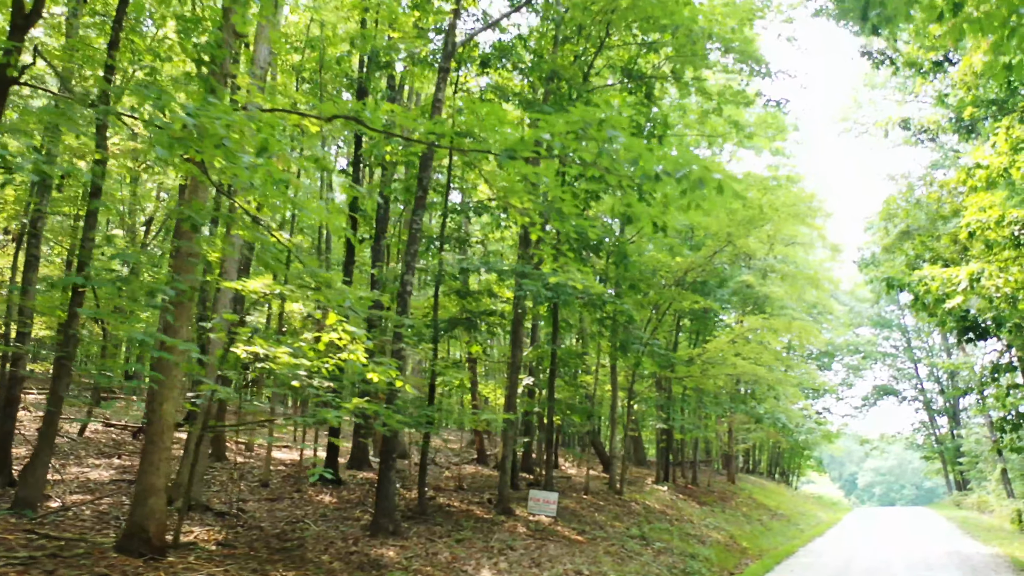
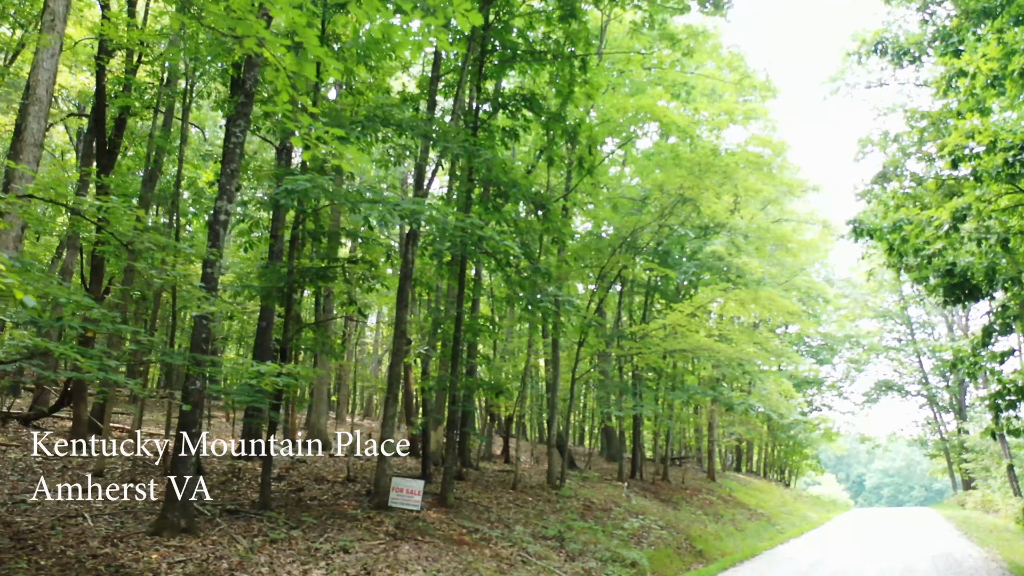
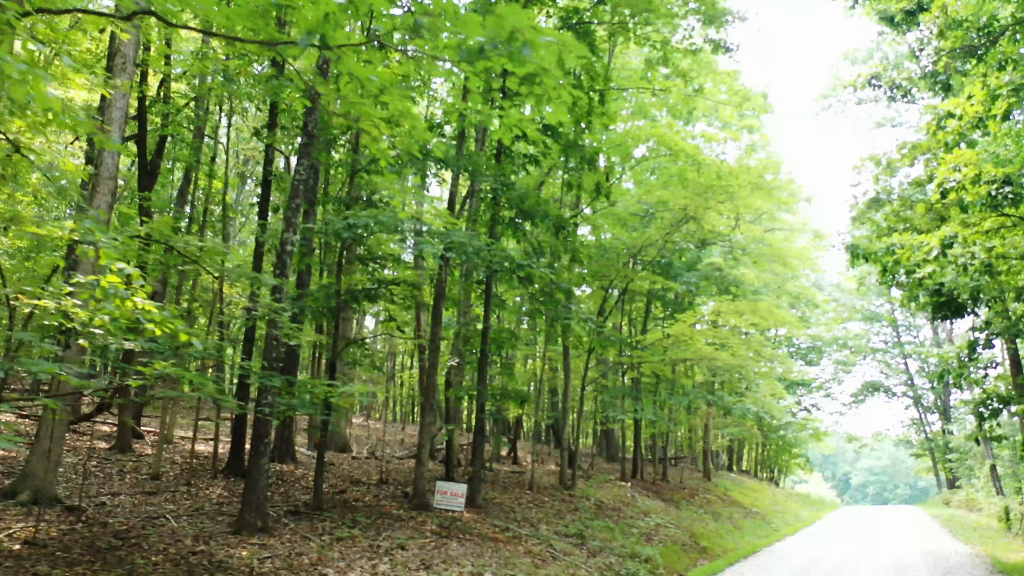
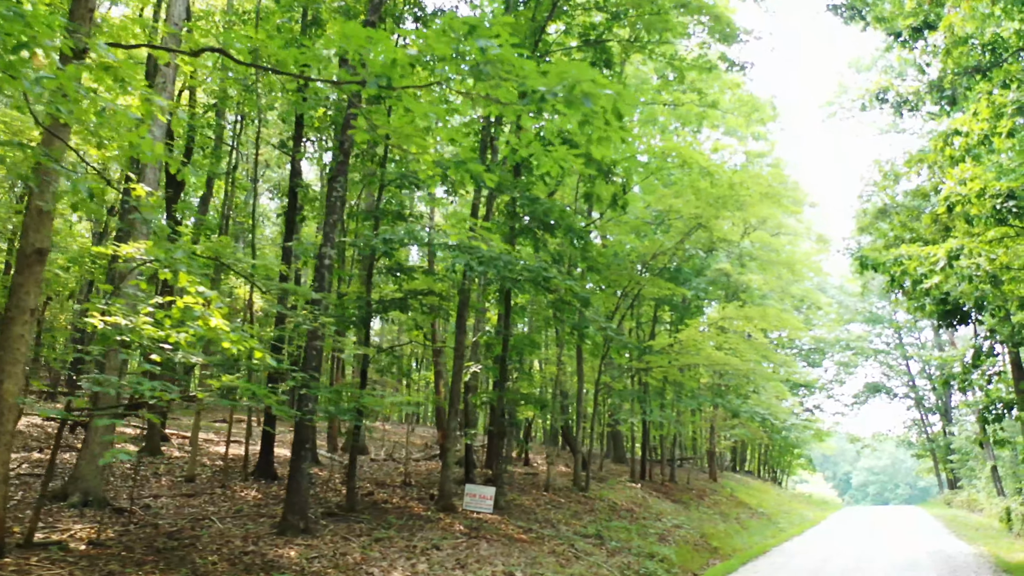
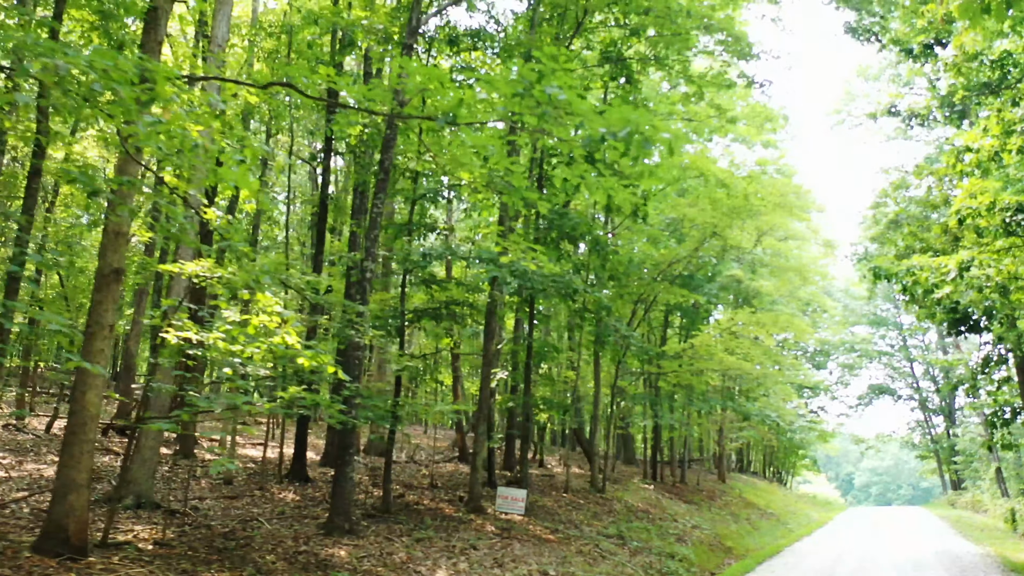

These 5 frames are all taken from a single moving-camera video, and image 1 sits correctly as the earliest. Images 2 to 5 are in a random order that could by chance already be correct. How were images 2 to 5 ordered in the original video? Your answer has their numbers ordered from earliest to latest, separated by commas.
5, 4, 3, 2
